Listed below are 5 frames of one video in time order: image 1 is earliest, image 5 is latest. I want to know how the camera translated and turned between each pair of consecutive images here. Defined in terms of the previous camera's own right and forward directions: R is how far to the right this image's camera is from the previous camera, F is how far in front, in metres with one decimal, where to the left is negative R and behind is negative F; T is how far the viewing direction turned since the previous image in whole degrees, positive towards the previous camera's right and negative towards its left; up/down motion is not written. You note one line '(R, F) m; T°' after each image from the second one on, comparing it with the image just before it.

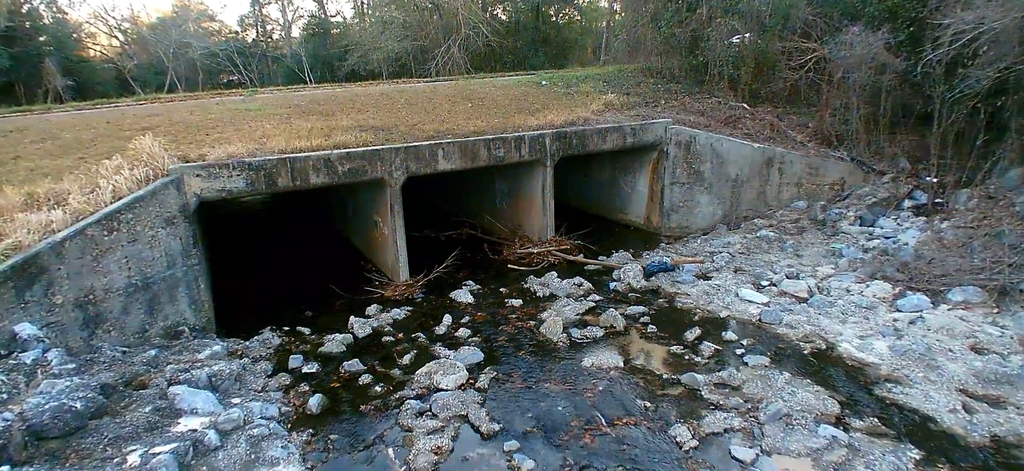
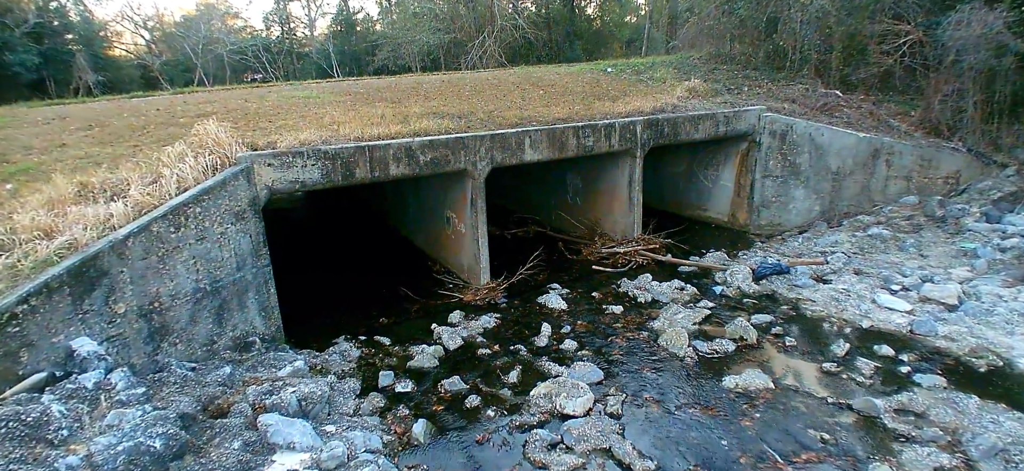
(-1.5, +1.1) m; -1°
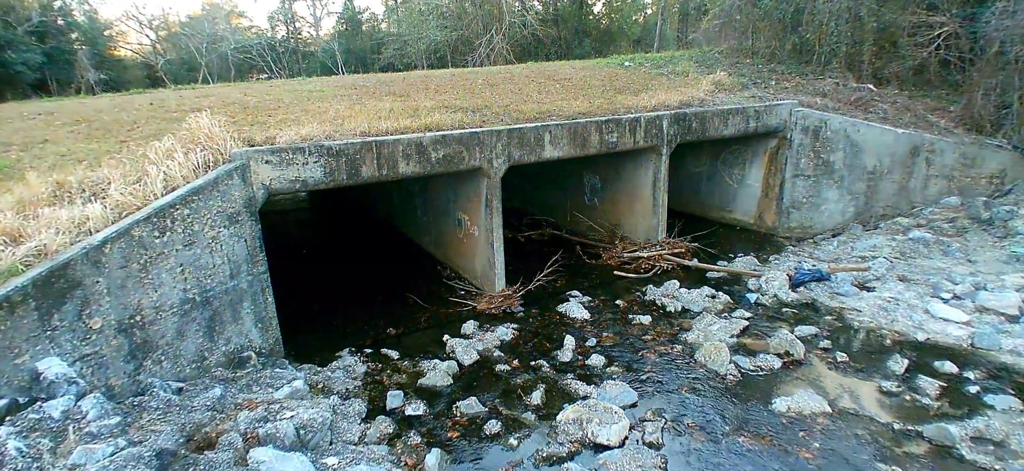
(-0.2, +0.7) m; 0°
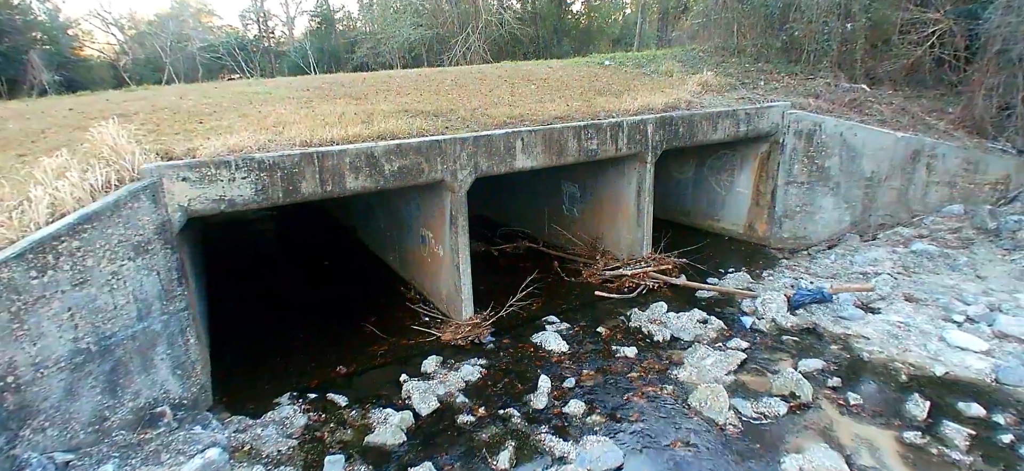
(+0.2, +0.9) m; +2°
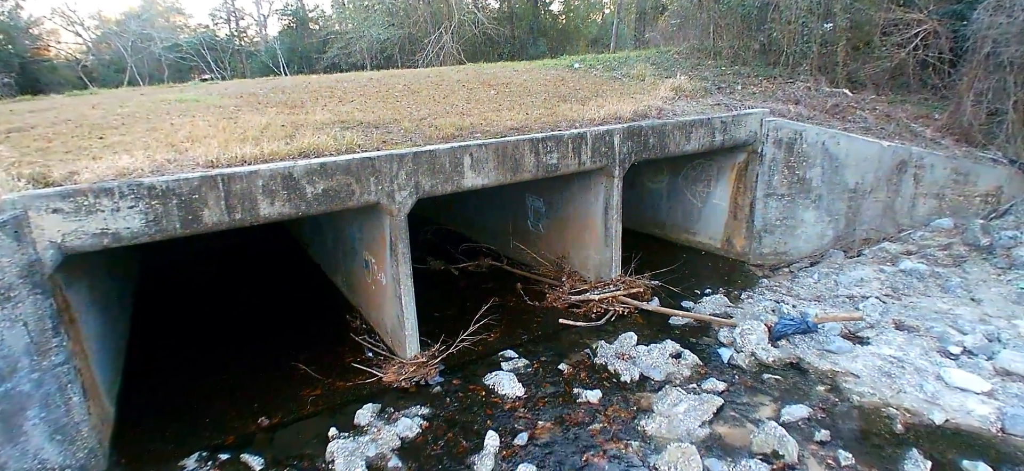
(+0.5, +0.8) m; +2°
